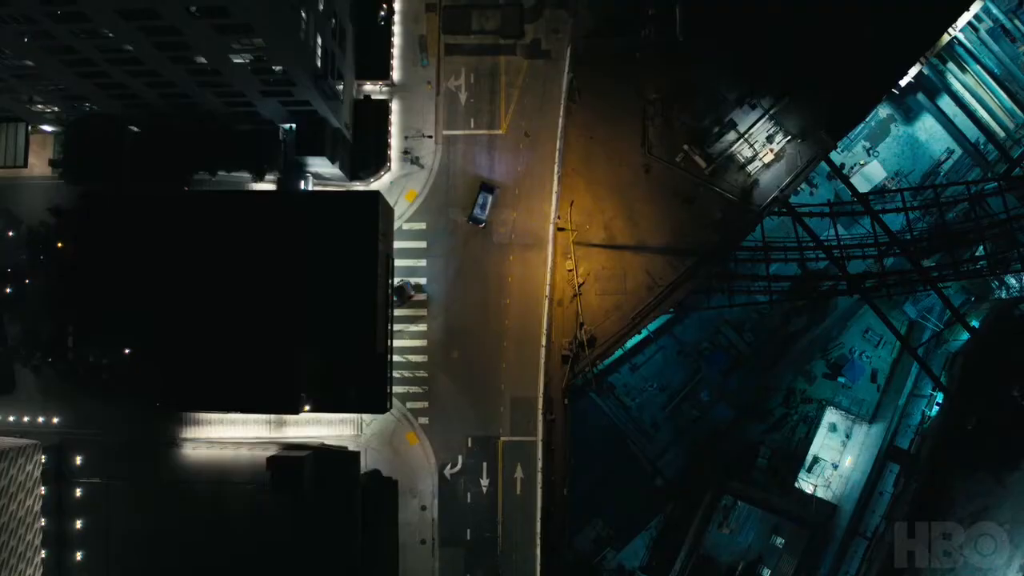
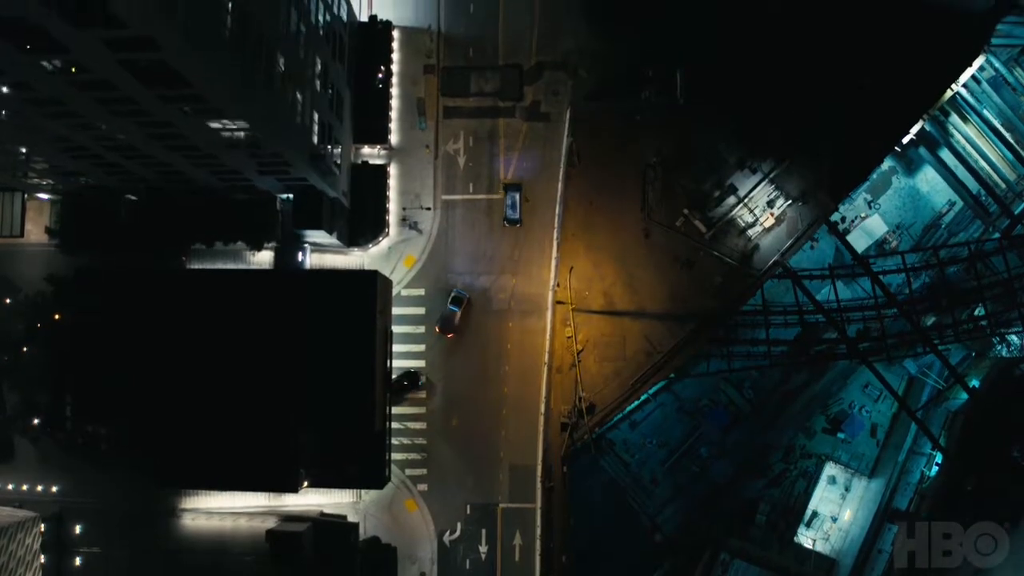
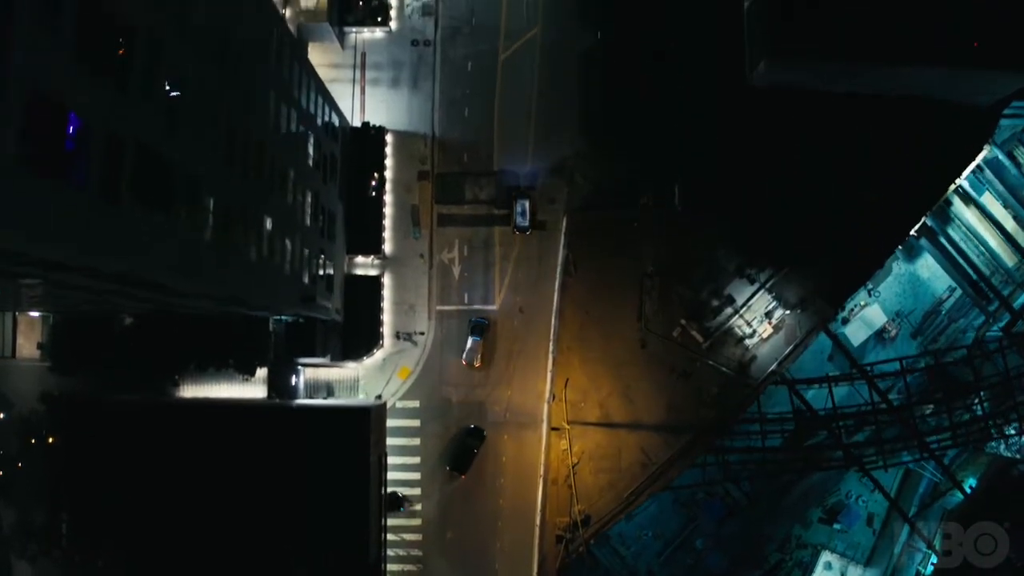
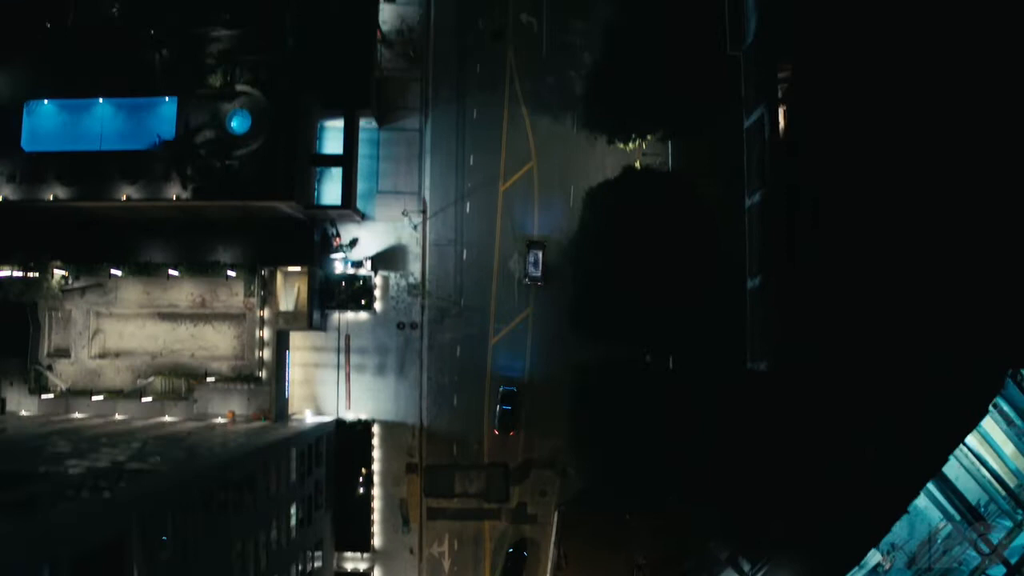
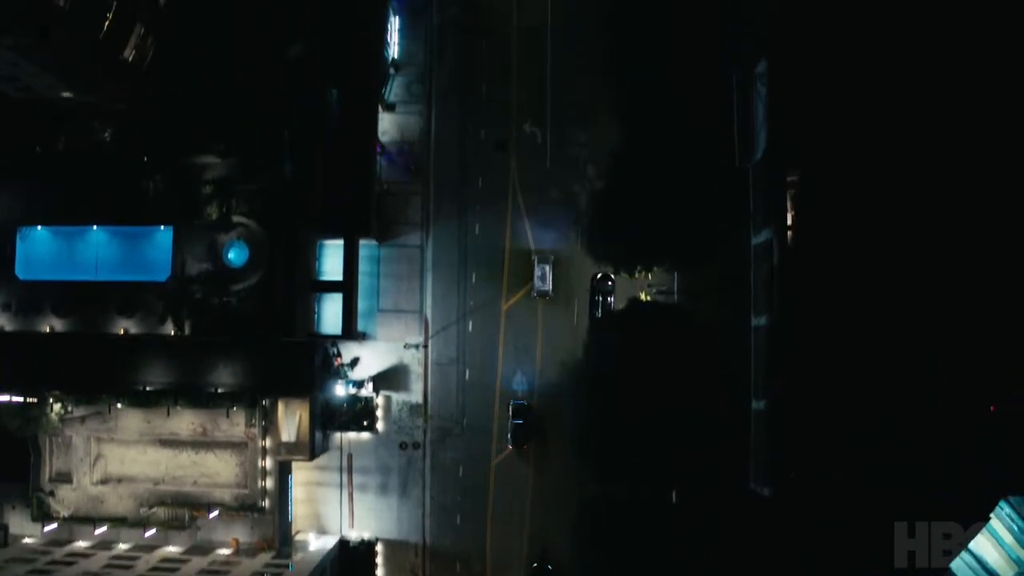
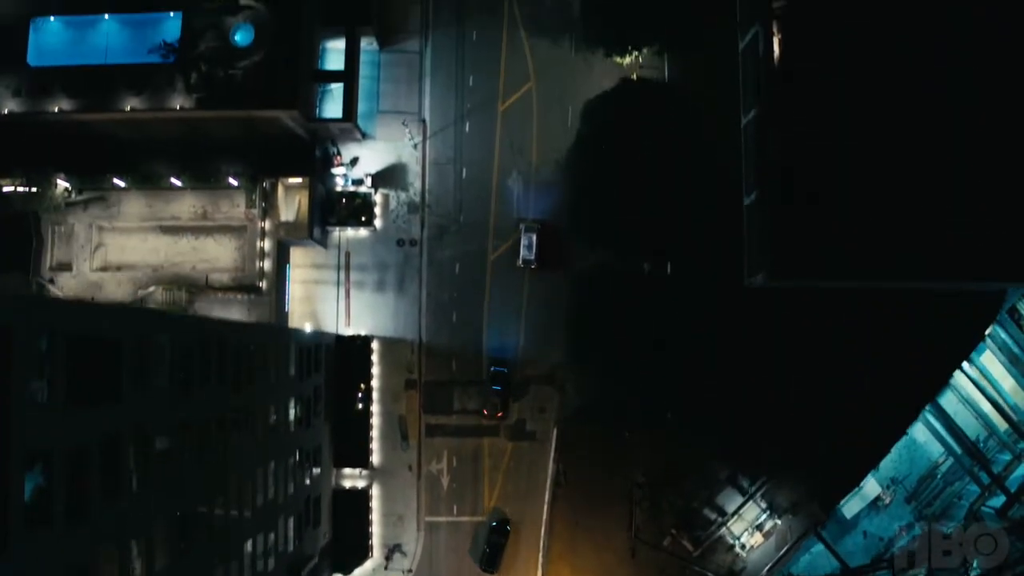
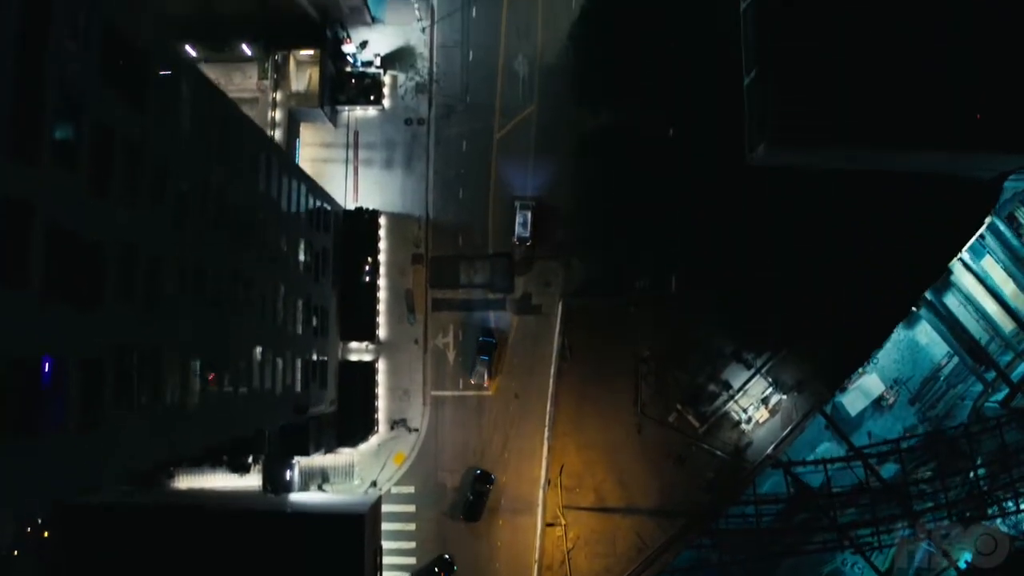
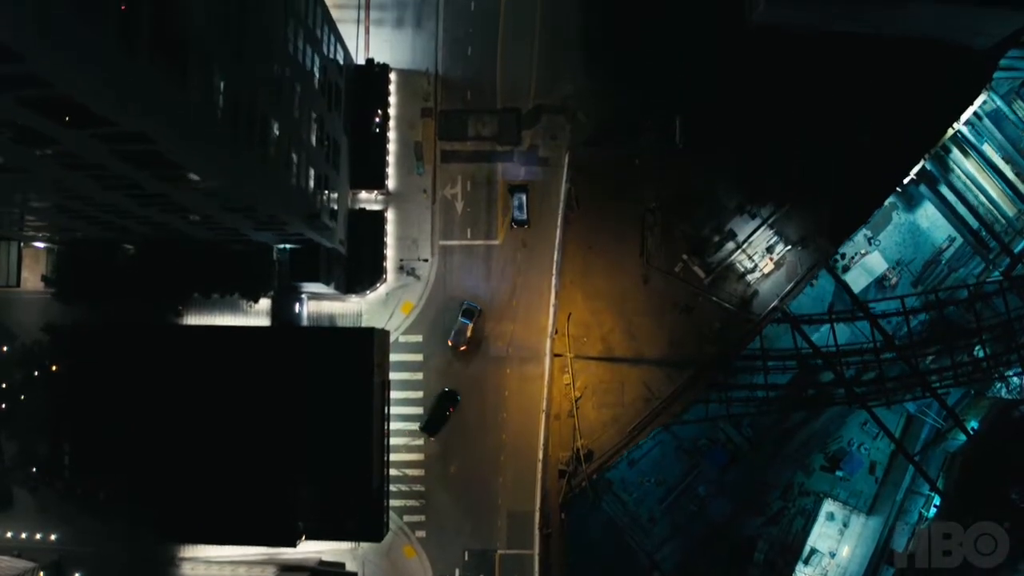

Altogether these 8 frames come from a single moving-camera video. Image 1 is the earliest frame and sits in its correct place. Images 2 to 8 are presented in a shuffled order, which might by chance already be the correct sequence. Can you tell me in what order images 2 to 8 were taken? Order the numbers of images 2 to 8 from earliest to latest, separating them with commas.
2, 8, 3, 7, 6, 4, 5
